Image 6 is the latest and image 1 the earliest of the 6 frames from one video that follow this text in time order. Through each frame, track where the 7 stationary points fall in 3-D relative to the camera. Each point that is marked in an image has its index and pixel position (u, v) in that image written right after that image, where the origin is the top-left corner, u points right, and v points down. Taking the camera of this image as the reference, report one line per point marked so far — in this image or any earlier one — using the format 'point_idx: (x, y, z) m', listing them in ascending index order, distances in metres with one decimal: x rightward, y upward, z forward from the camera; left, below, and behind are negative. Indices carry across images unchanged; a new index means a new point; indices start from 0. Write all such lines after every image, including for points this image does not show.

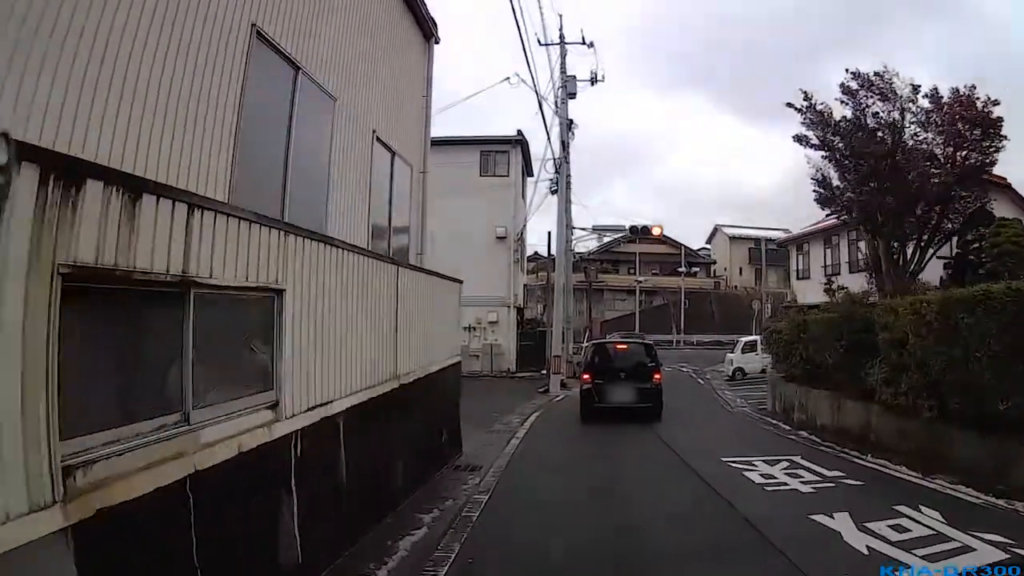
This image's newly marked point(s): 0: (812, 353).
0: (+6.6, -1.4, +14.9) m
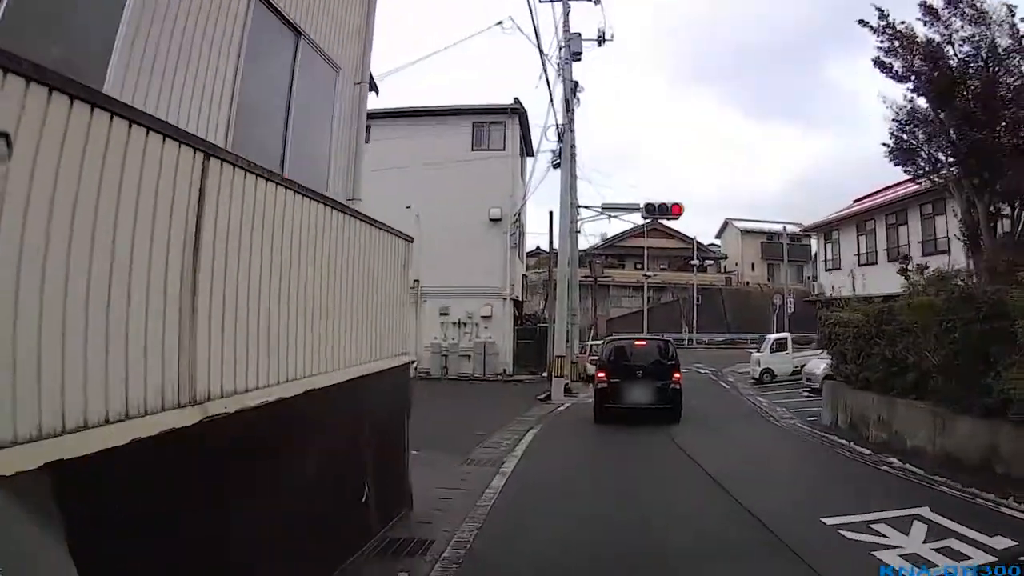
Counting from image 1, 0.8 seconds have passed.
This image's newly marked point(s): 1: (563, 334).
0: (+6.4, -1.1, +11.2) m
1: (+1.2, -1.3, +16.9) m
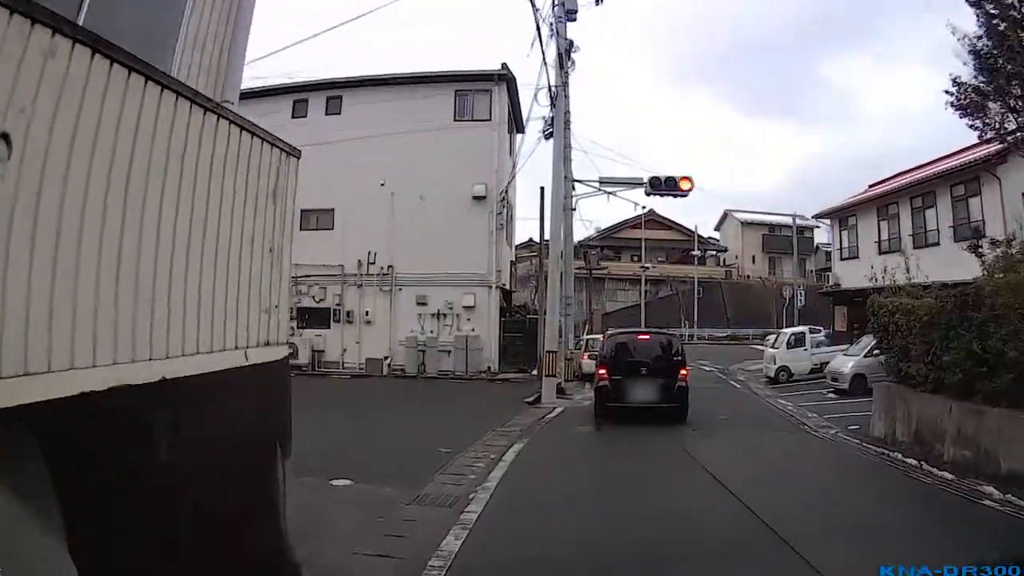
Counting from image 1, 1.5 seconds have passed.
0: (+6.1, -0.7, +8.7) m
1: (+0.9, -1.0, +14.3) m
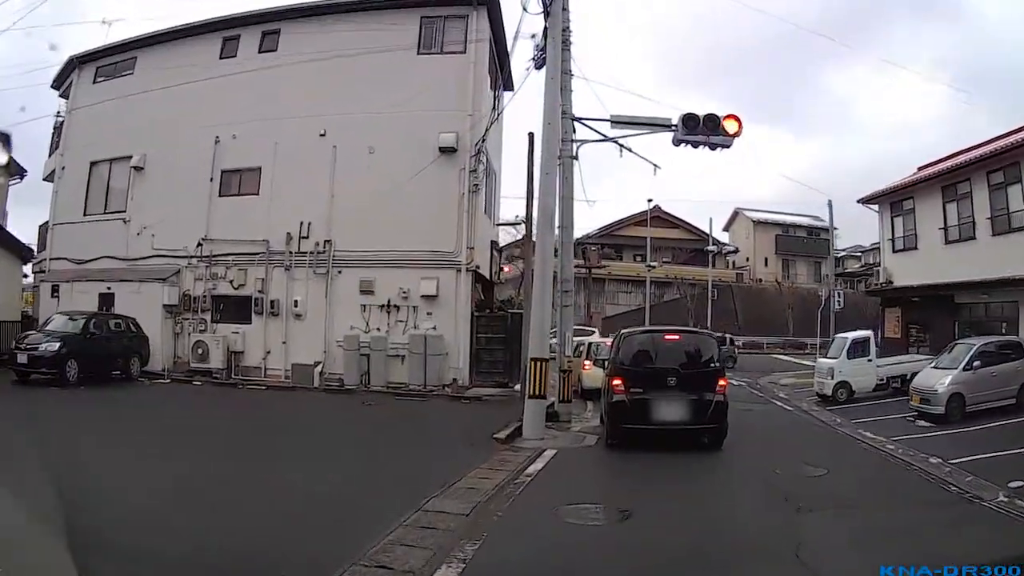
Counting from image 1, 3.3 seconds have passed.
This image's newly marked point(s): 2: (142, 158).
0: (+5.7, -0.4, +3.7) m
1: (+0.4, -0.6, +9.3) m
2: (-10.1, +3.5, +18.7) m
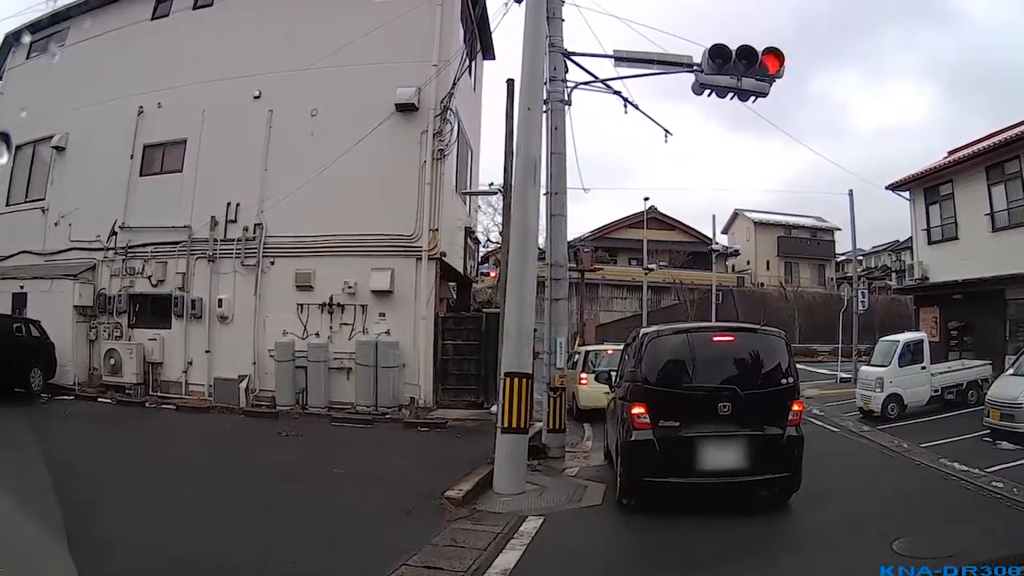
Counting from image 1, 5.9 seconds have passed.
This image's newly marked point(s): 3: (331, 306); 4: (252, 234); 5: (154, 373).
0: (+5.4, -0.1, +0.9) m
1: (+0.1, -0.4, +6.4) m
2: (-10.5, +3.6, +15.8) m
3: (-2.9, -0.3, +11.5) m
4: (-4.6, +1.0, +12.1) m
5: (-6.7, -1.6, +12.8) m
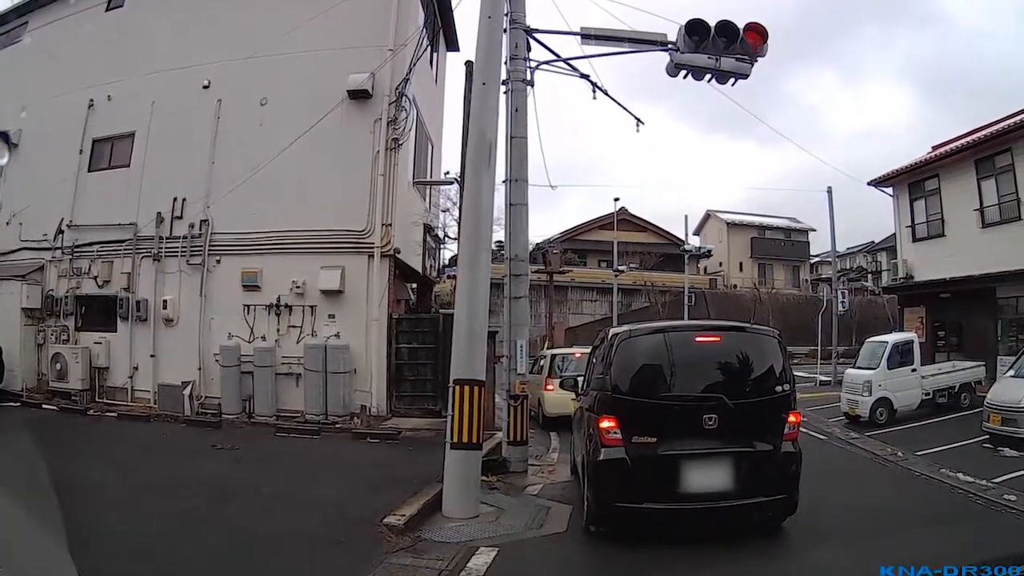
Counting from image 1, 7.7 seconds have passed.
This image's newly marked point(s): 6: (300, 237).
0: (+5.1, 0.0, +0.3) m
1: (-0.2, -0.4, +5.7) m
2: (-11.1, +3.5, +14.9) m
3: (-3.4, -0.3, +10.8) m
4: (-5.0, +1.0, +11.3) m
5: (-7.2, -1.6, +11.9) m
6: (-3.2, +0.8, +10.9) m
